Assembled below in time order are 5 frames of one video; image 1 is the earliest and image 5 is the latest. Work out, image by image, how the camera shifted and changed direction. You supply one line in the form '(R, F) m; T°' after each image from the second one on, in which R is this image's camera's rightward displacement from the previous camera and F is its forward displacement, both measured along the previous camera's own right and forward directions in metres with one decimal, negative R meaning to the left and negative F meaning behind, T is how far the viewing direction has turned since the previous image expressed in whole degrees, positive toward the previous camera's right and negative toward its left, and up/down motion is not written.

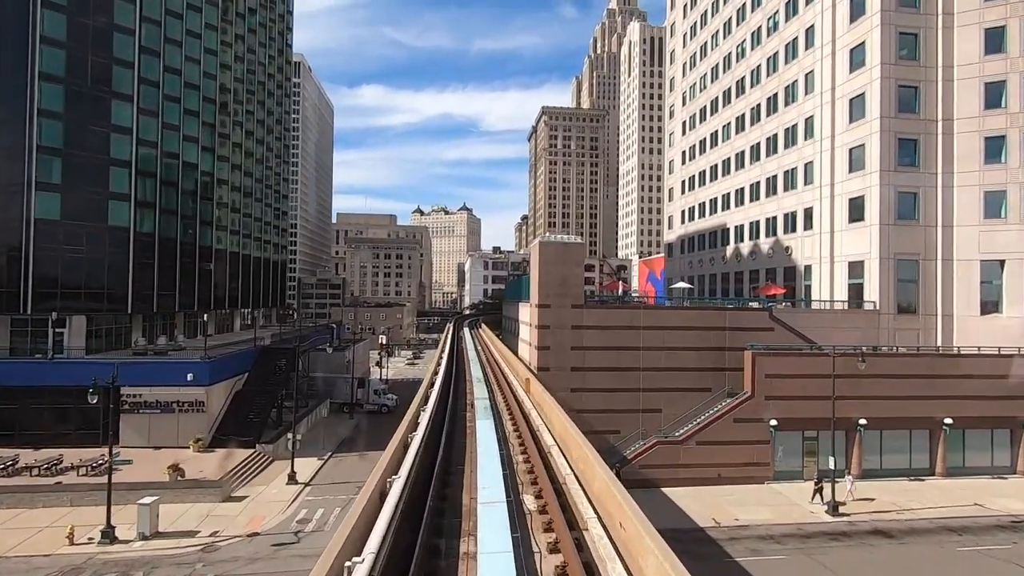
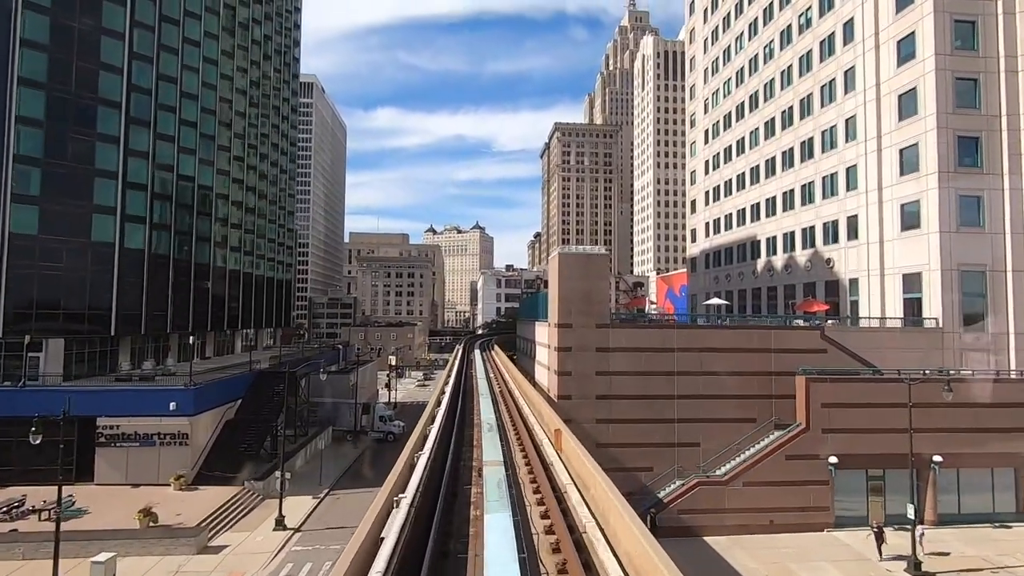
(-0.2, +3.2) m; -1°
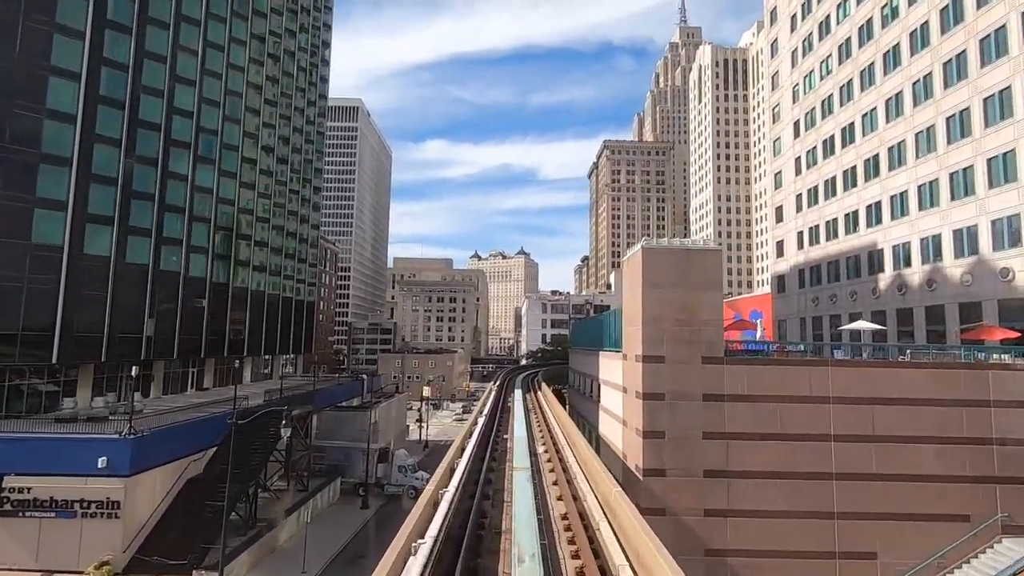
(-0.4, +8.8) m; -5°
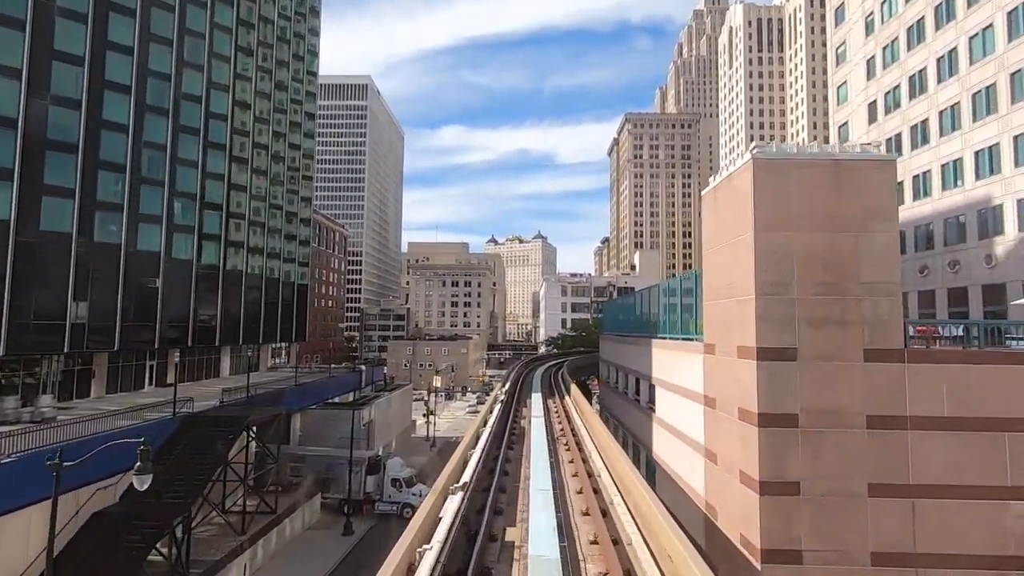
(+0.1, +7.1) m; -2°
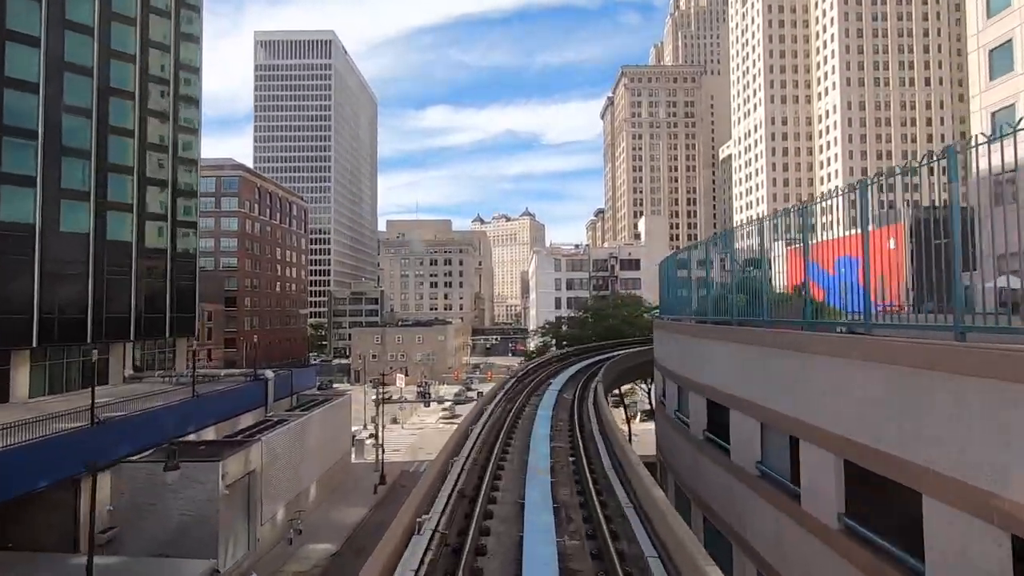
(+0.7, +16.0) m; +1°
